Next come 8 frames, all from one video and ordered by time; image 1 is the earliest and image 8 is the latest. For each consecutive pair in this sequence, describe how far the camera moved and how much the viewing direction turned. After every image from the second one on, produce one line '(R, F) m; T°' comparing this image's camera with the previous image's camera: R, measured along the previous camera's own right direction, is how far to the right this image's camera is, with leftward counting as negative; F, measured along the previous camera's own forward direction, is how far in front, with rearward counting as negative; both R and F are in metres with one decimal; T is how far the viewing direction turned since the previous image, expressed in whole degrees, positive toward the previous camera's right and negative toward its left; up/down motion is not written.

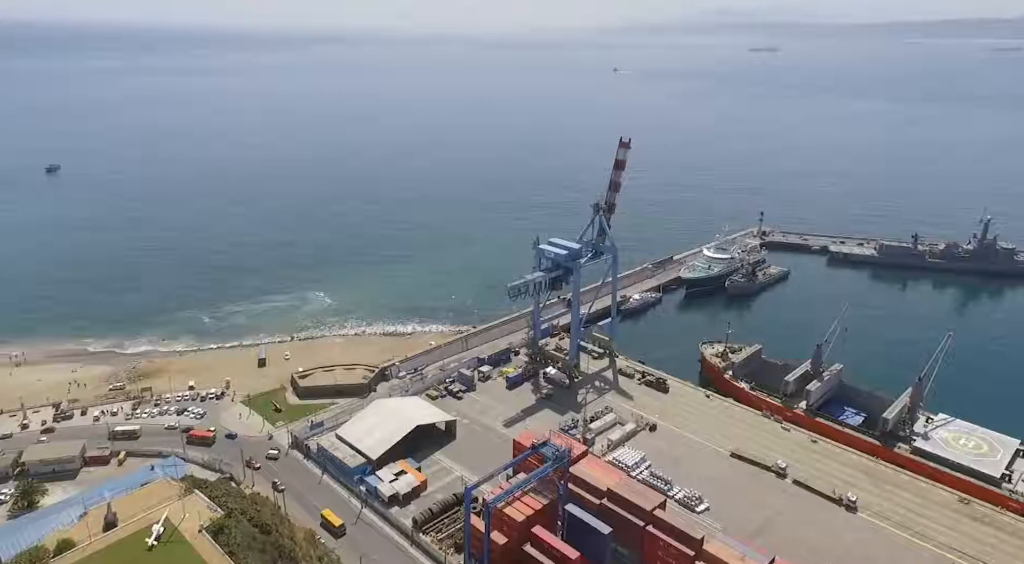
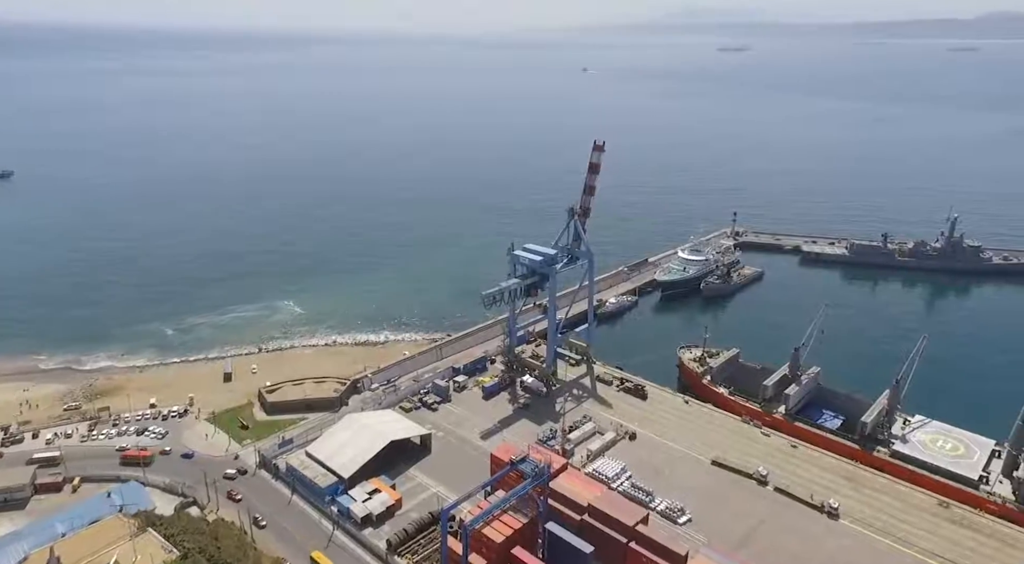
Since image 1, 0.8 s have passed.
(-0.2, +1.6) m; +2°
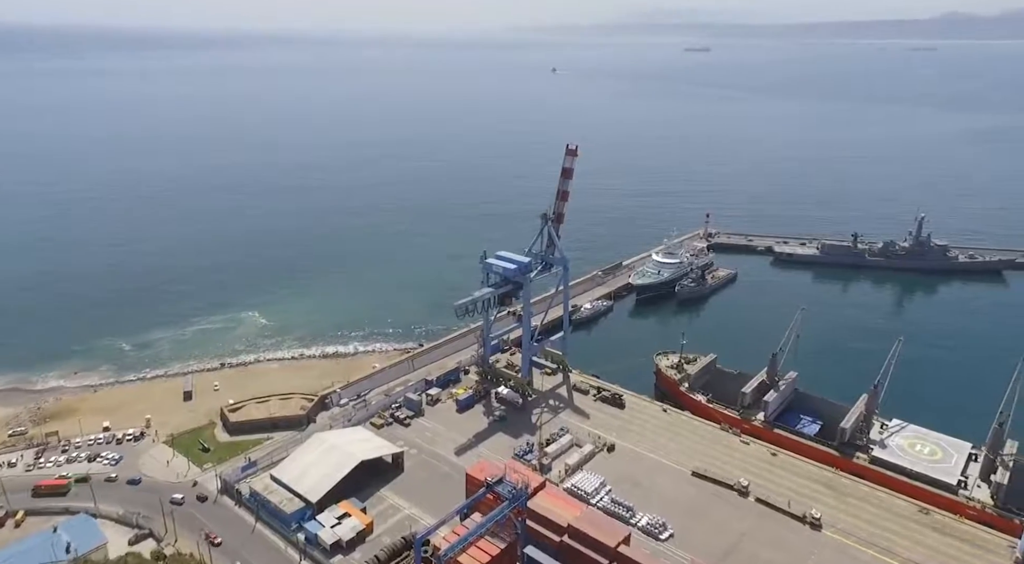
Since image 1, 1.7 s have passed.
(-0.2, +2.0) m; +2°
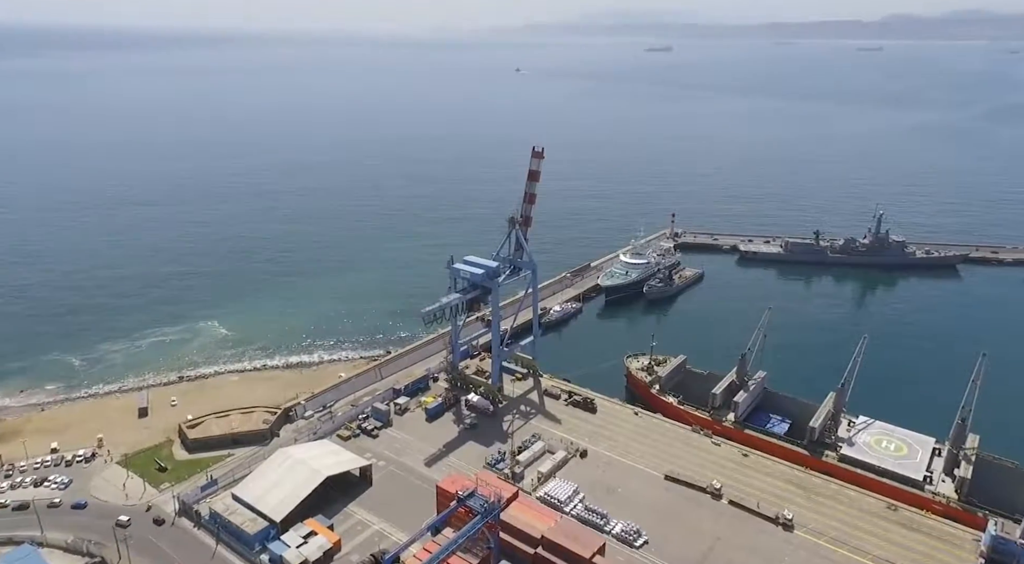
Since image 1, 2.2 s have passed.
(-0.2, +1.1) m; +3°
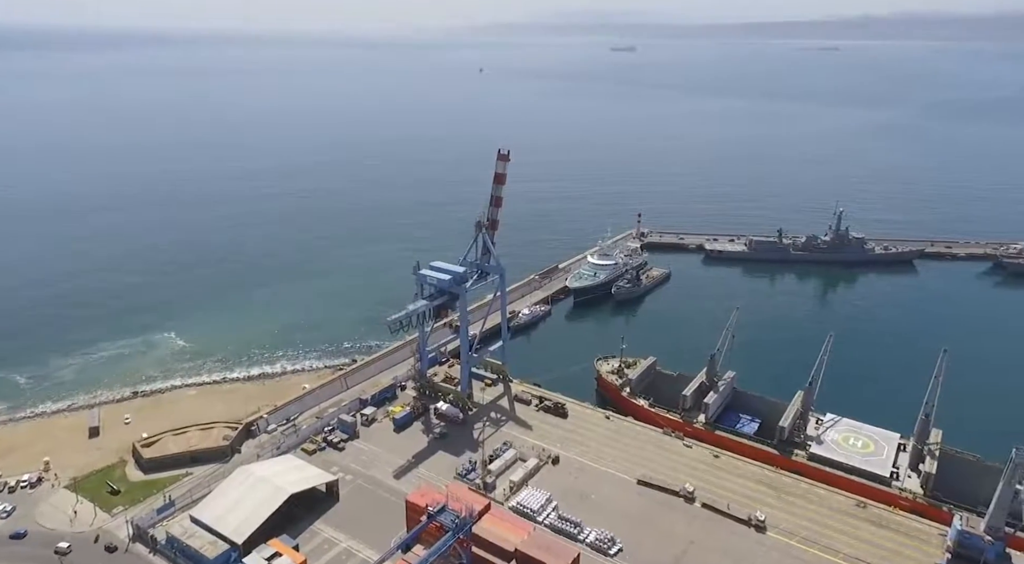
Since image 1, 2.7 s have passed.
(-0.1, +1.1) m; +3°
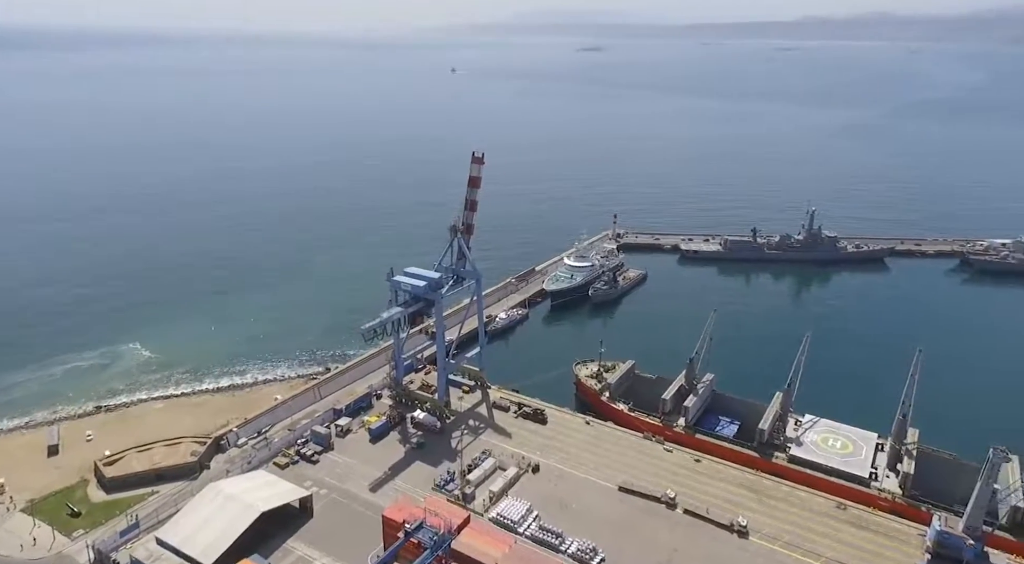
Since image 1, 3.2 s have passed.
(-0.2, +1.2) m; +2°
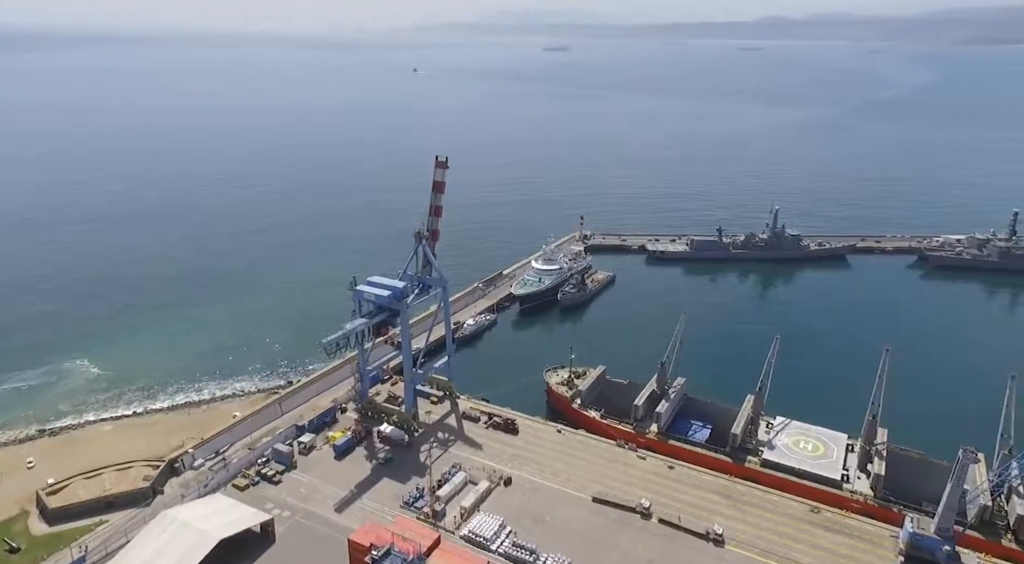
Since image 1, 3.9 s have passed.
(-0.2, +1.7) m; +3°
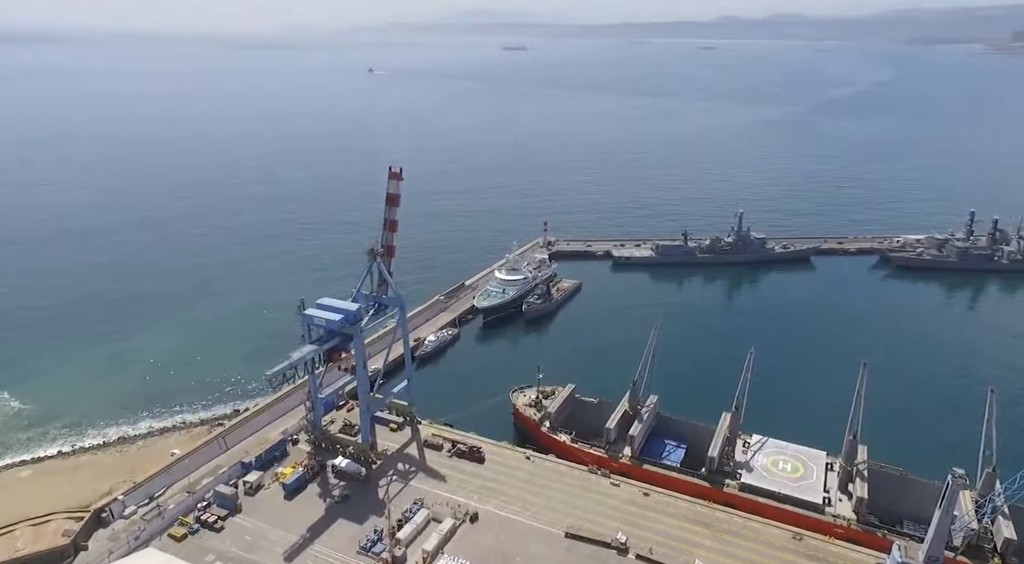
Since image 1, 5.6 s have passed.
(-0.1, +4.0) m; +3°
